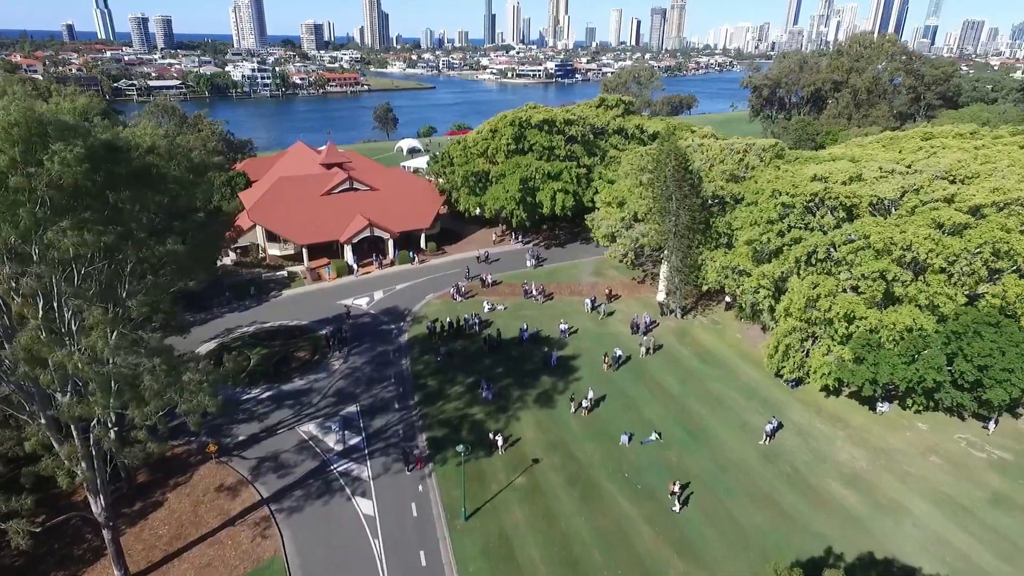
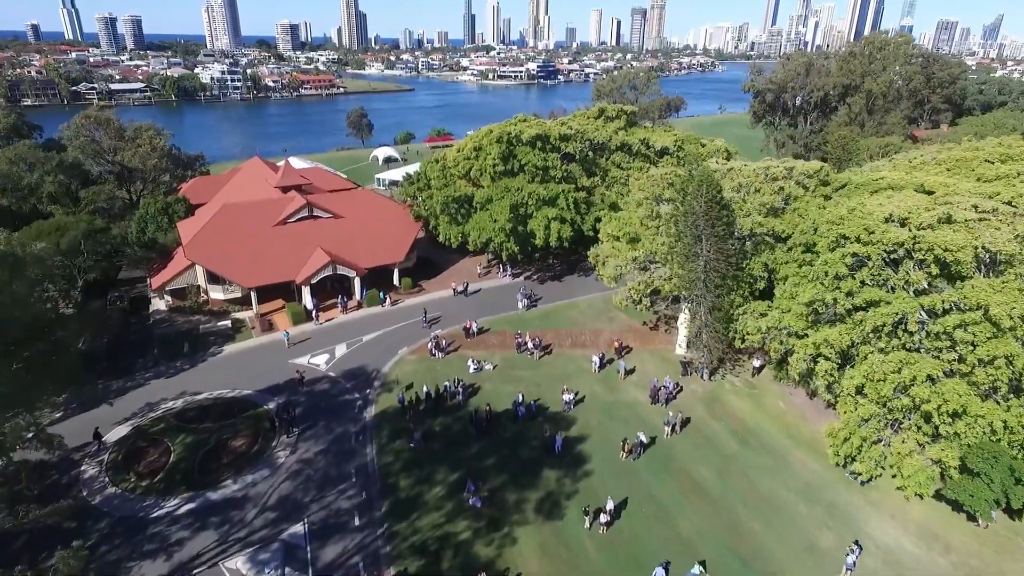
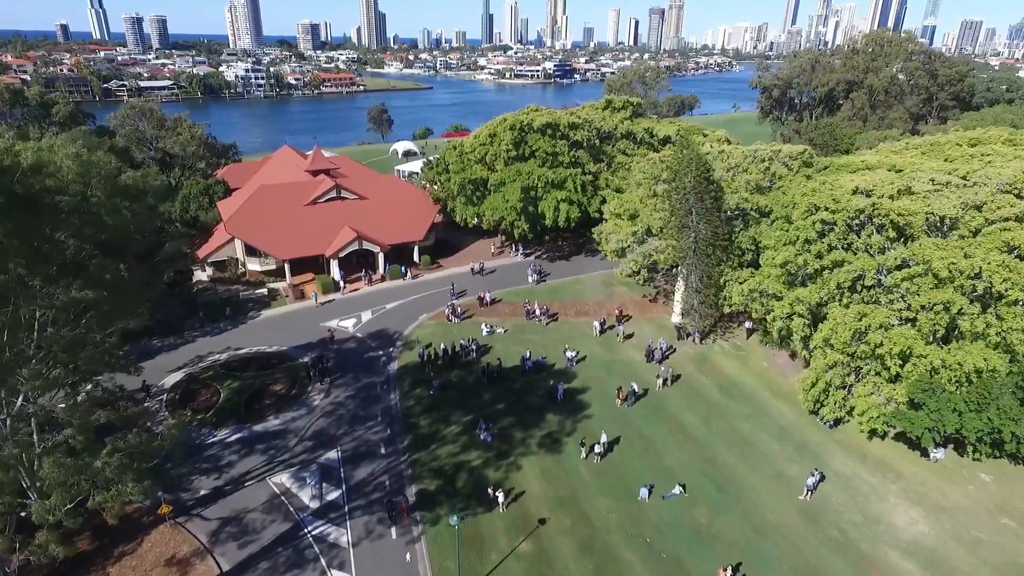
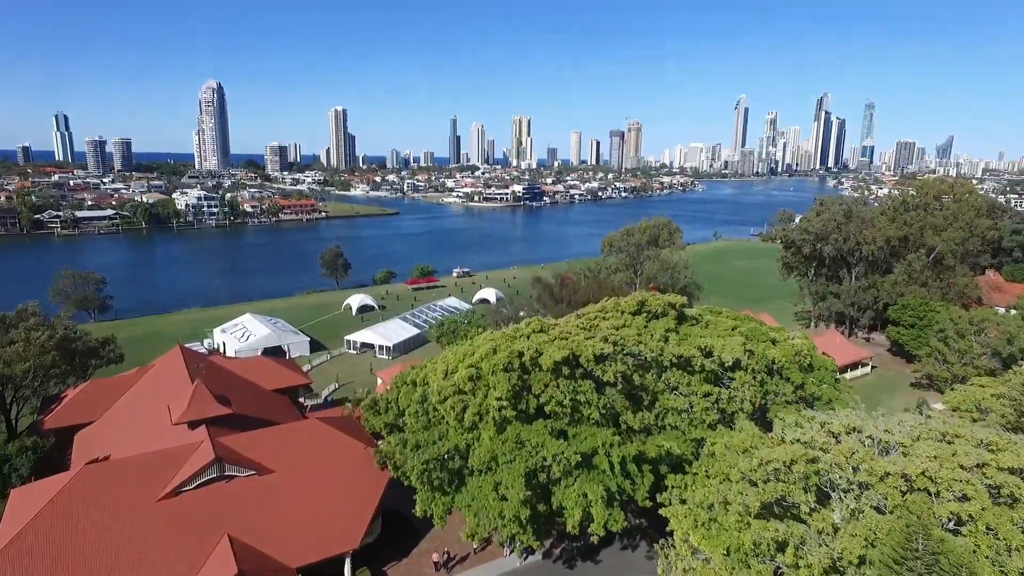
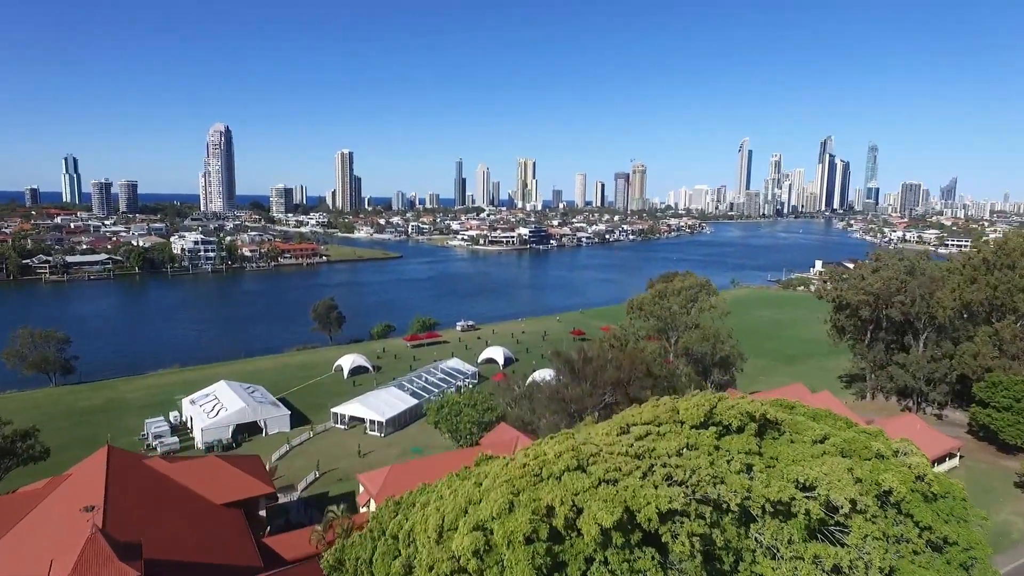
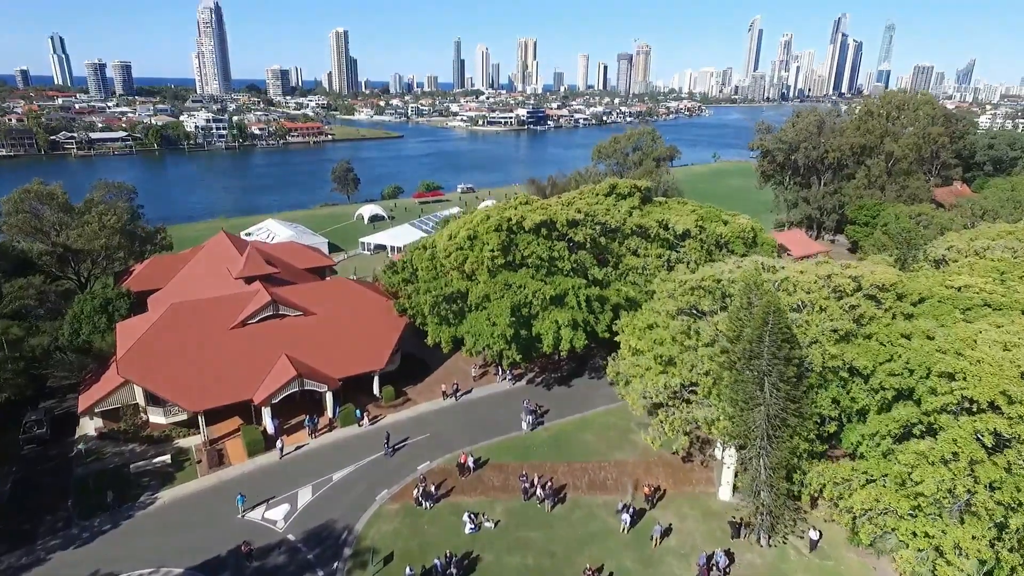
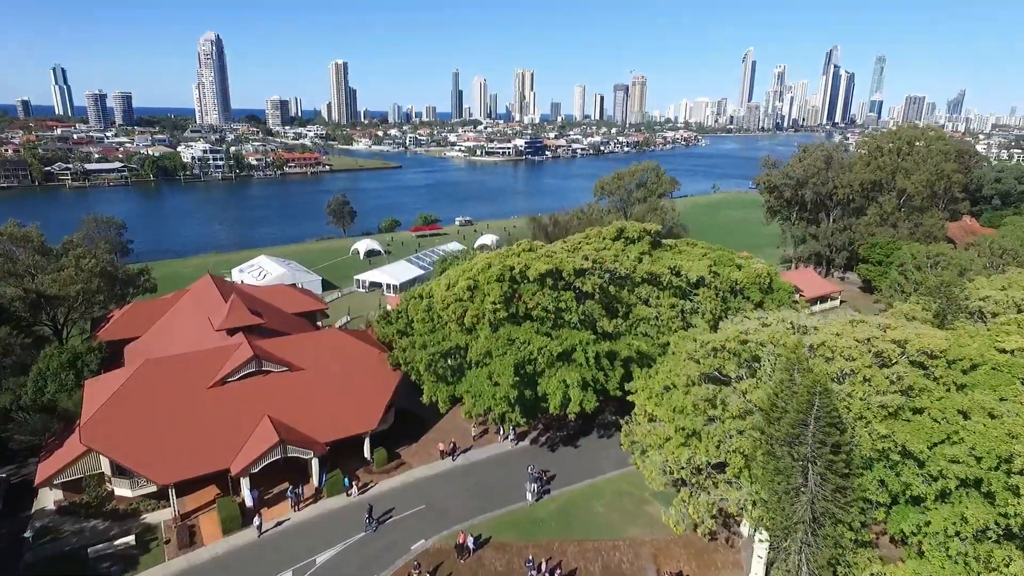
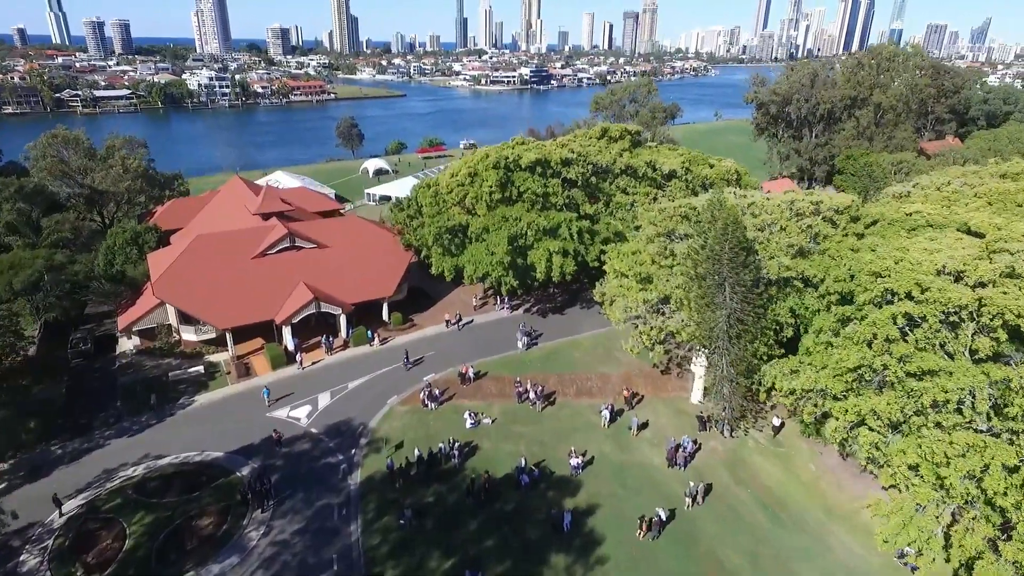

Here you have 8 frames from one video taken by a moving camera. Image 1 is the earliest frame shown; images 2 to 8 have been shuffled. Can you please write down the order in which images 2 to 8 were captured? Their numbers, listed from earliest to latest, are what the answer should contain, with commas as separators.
3, 2, 8, 6, 7, 4, 5
